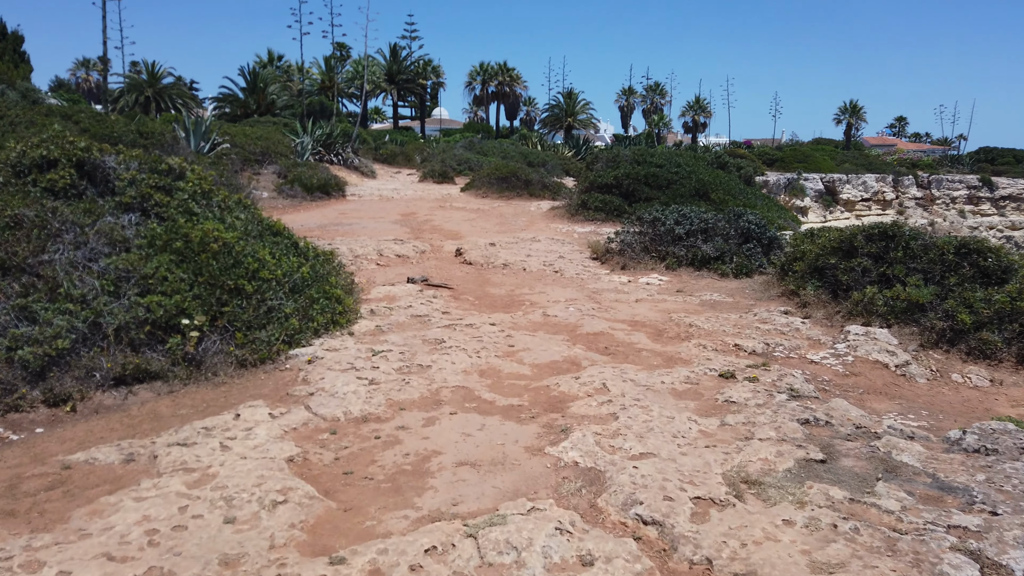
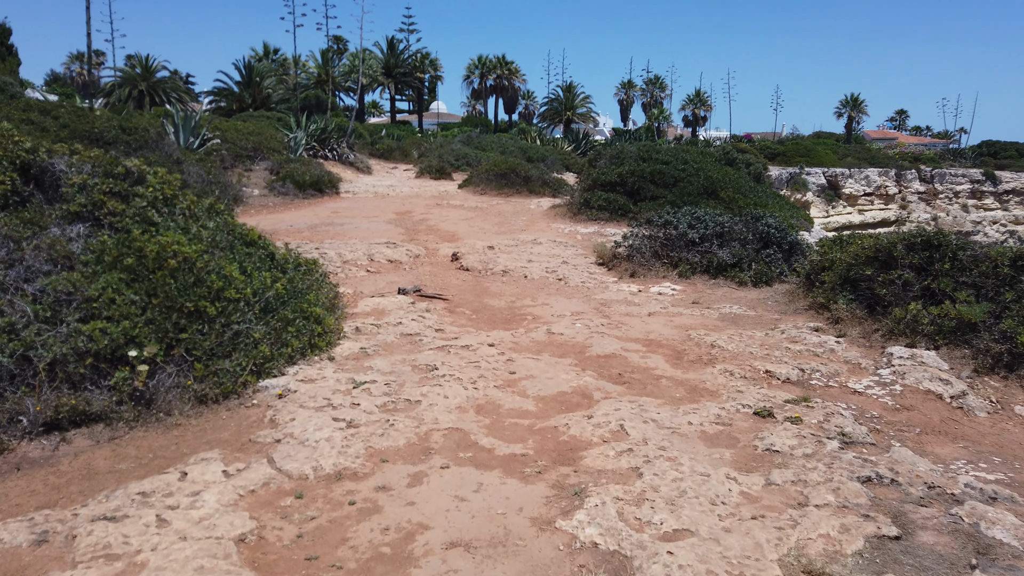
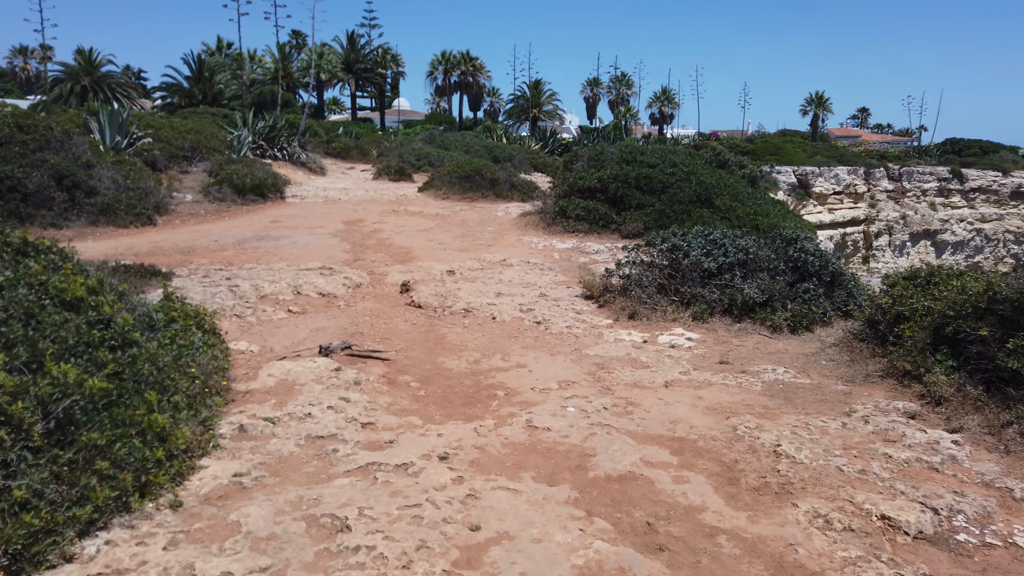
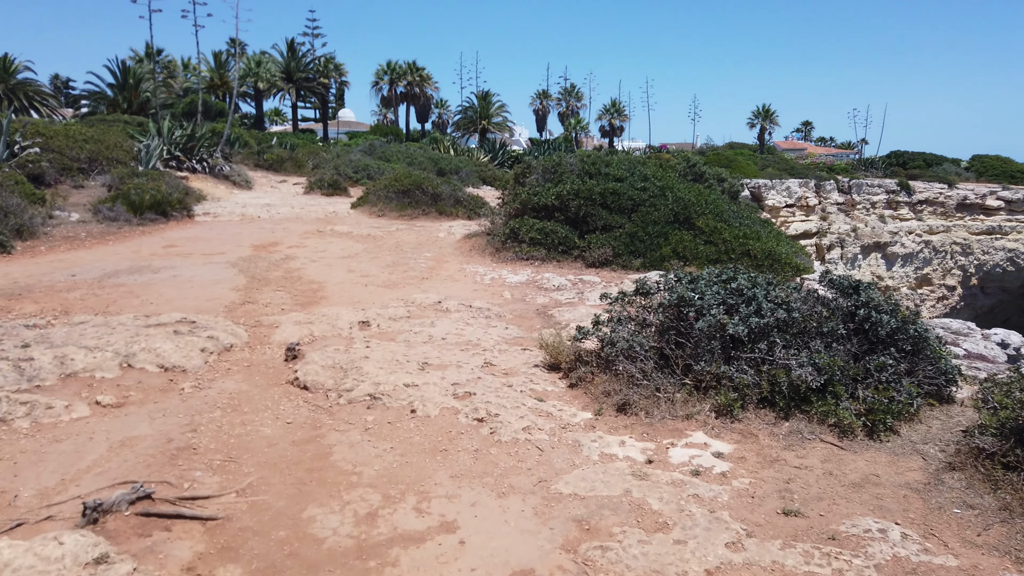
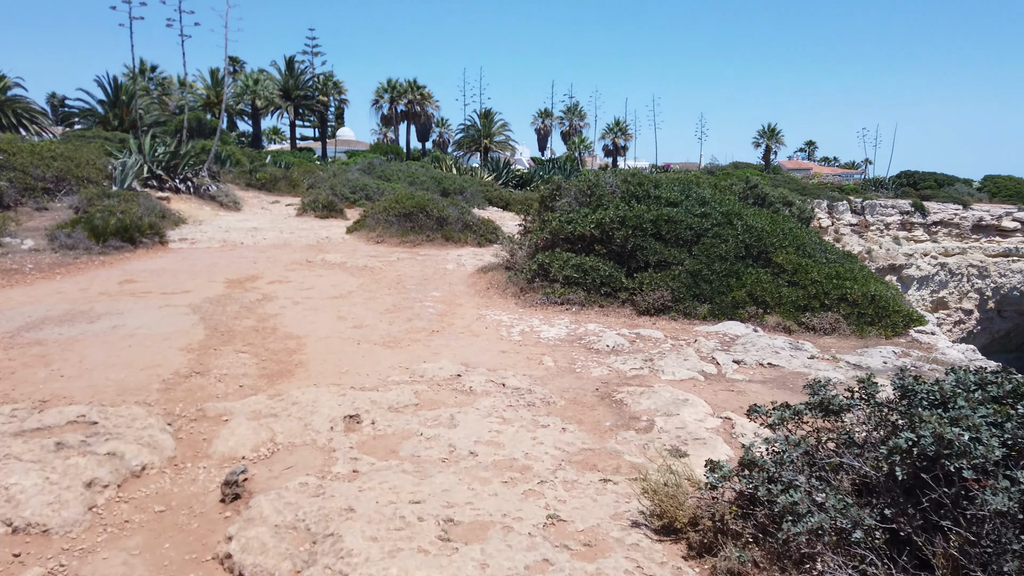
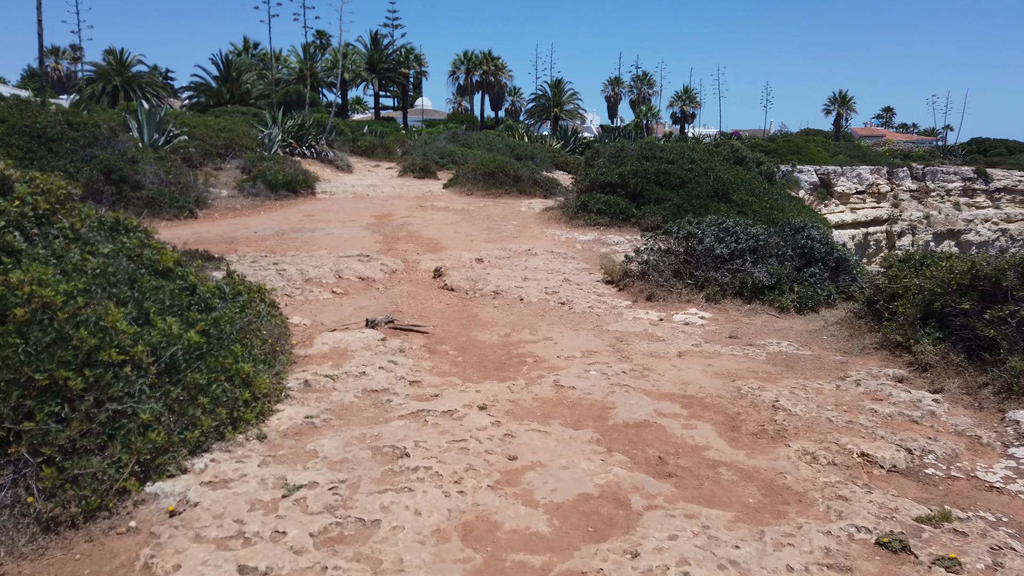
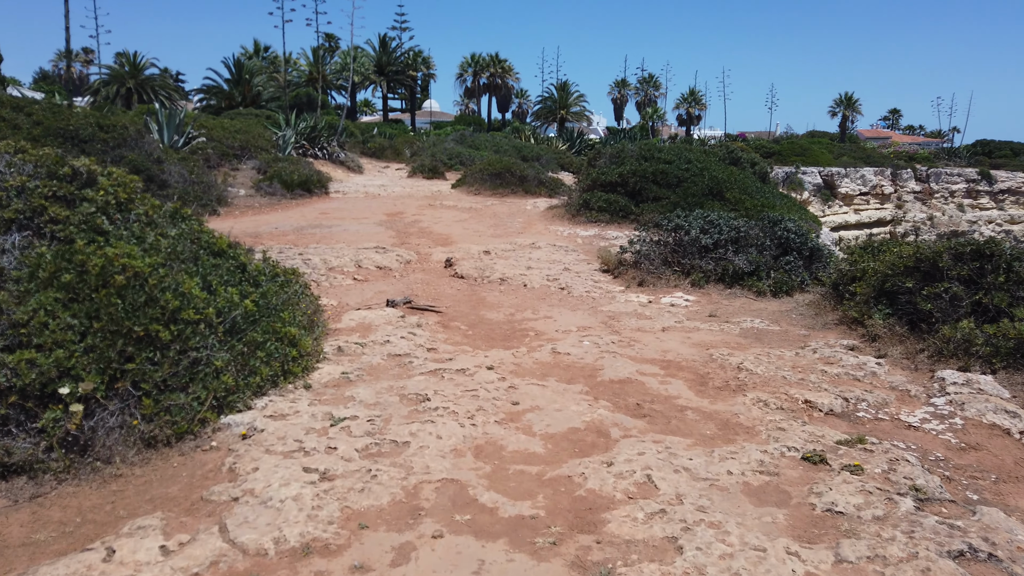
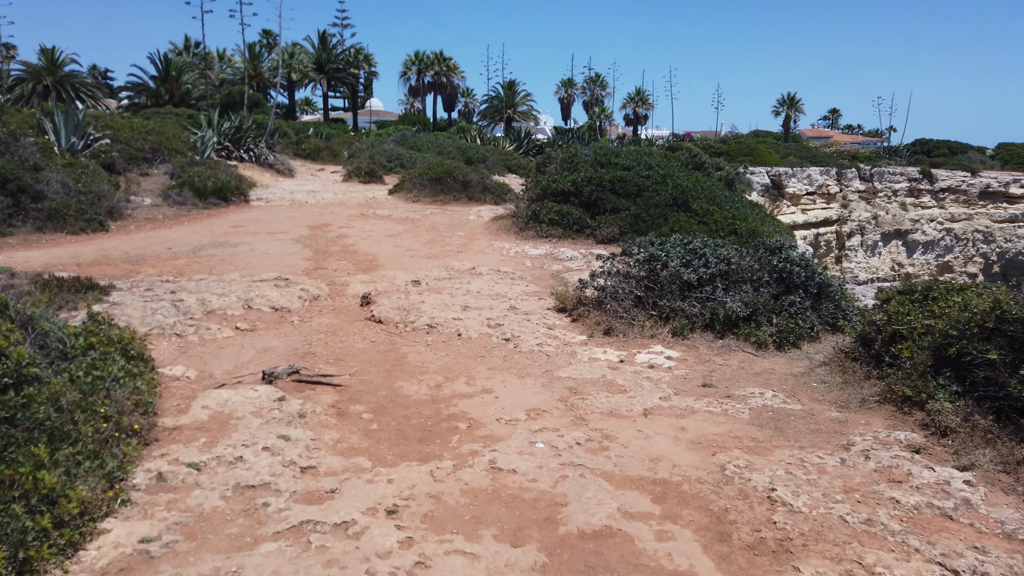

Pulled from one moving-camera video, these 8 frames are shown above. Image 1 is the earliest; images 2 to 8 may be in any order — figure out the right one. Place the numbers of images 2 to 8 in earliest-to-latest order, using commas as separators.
2, 7, 6, 3, 8, 4, 5
